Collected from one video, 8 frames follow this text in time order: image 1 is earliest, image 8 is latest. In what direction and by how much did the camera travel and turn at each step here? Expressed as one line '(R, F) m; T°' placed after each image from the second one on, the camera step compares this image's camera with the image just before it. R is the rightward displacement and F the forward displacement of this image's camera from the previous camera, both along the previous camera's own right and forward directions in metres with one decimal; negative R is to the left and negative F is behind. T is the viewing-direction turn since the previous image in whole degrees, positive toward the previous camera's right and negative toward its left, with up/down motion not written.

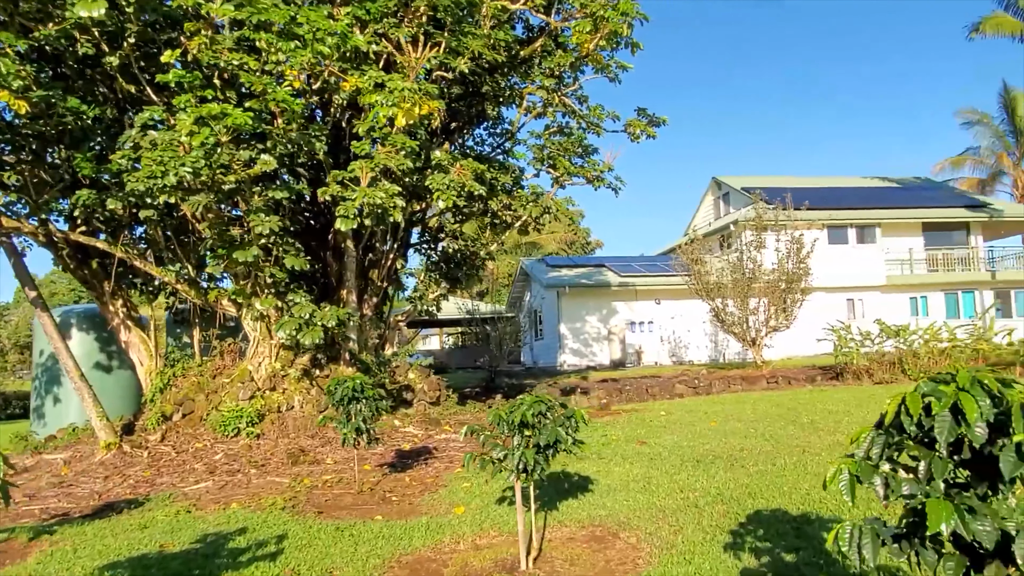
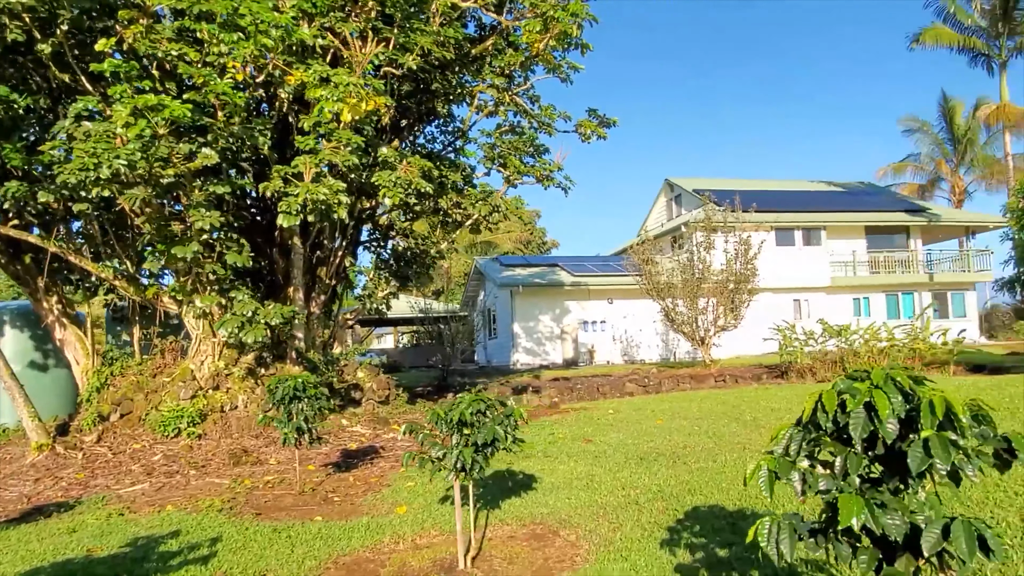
(+0.1, 0.0) m; +4°
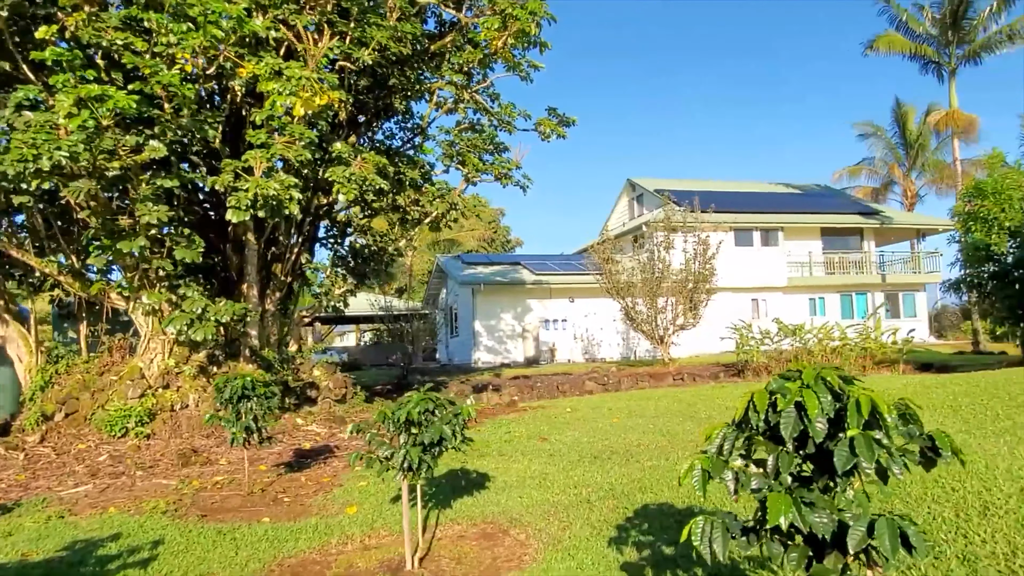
(+0.1, 0.0) m; +3°
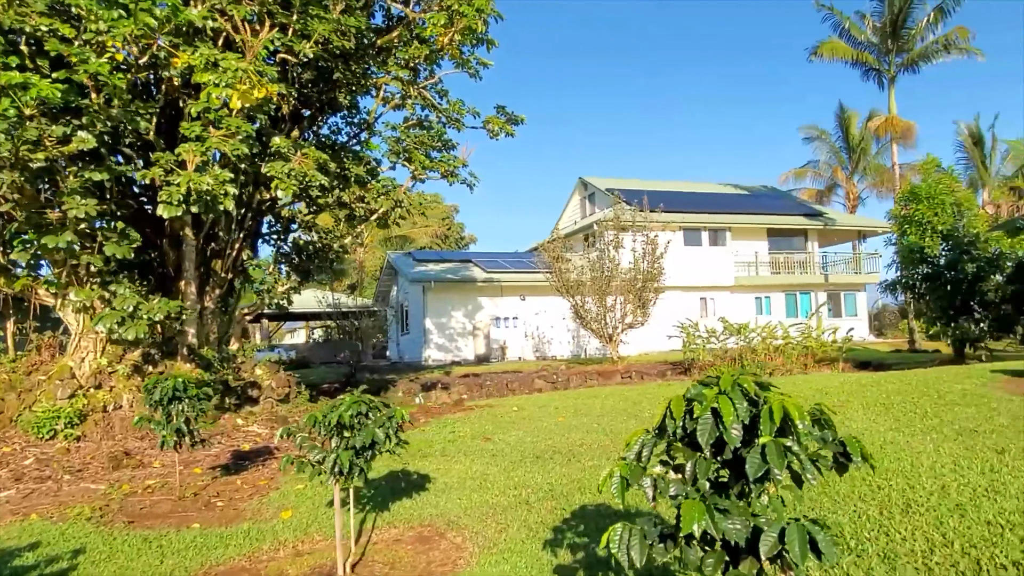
(+0.1, 0.0) m; +4°
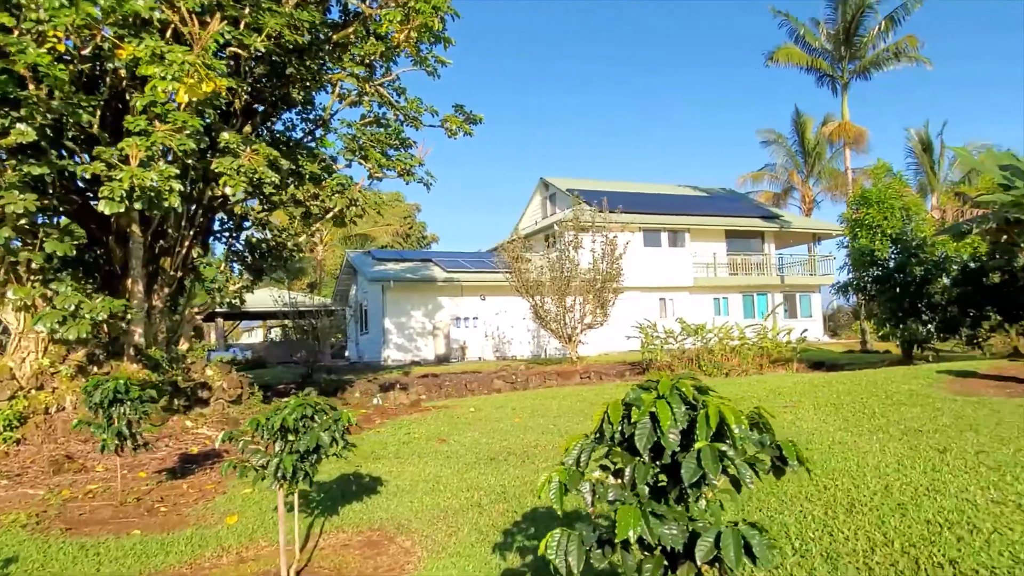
(+0.1, 0.0) m; +3°
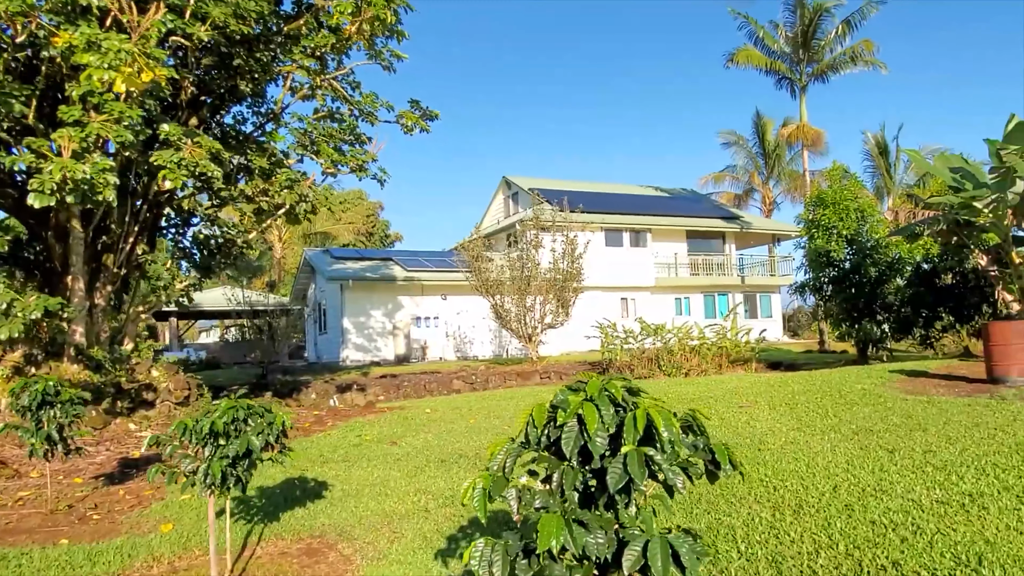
(+0.2, +0.1) m; +3°
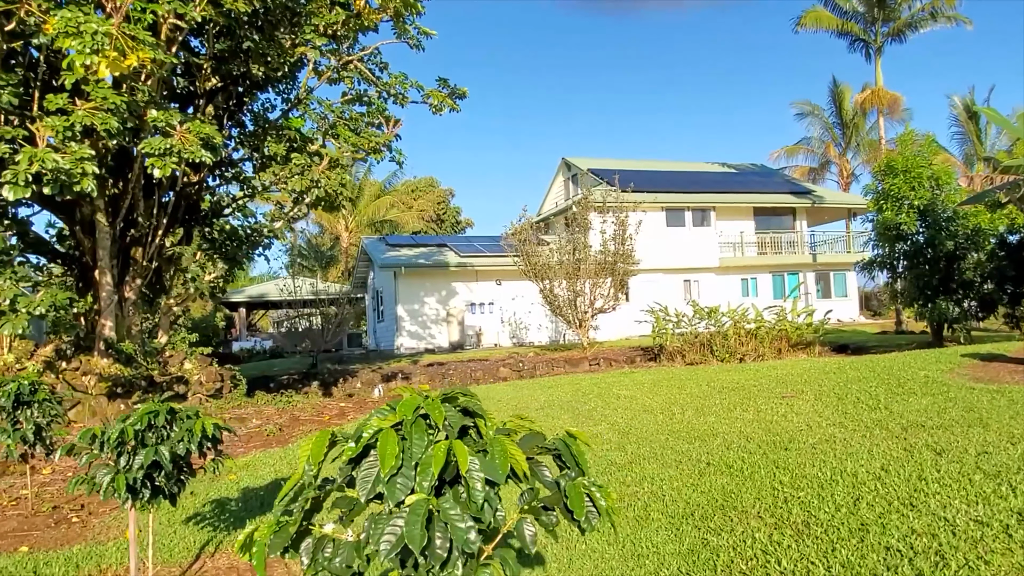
(+0.8, +0.6) m; -6°
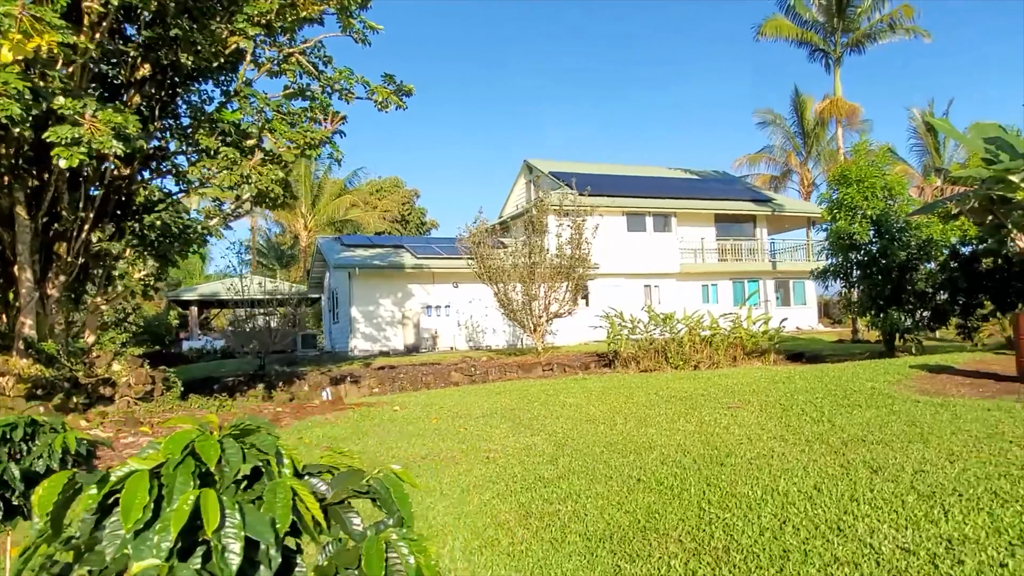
(+0.4, +0.3) m; +3°
